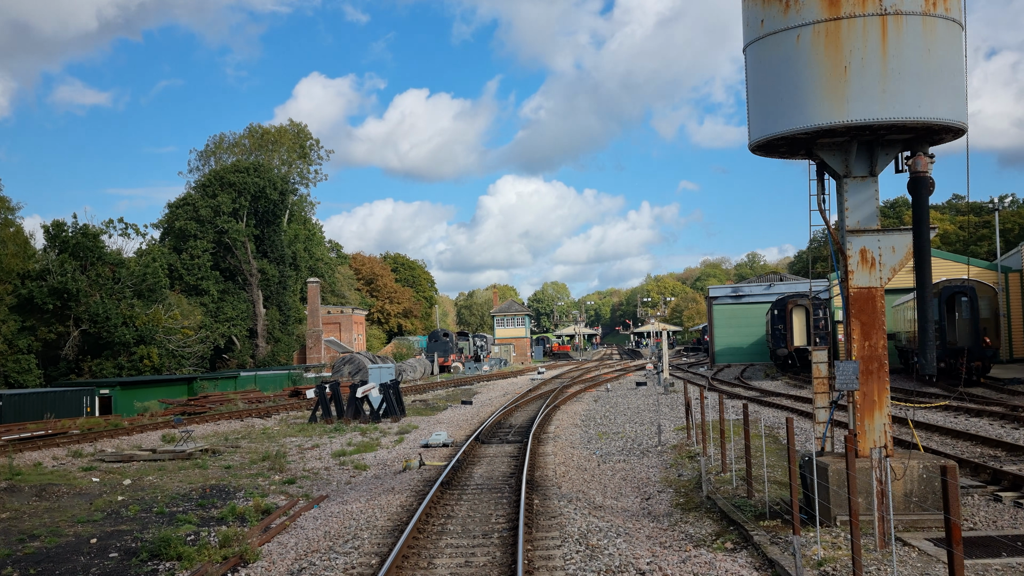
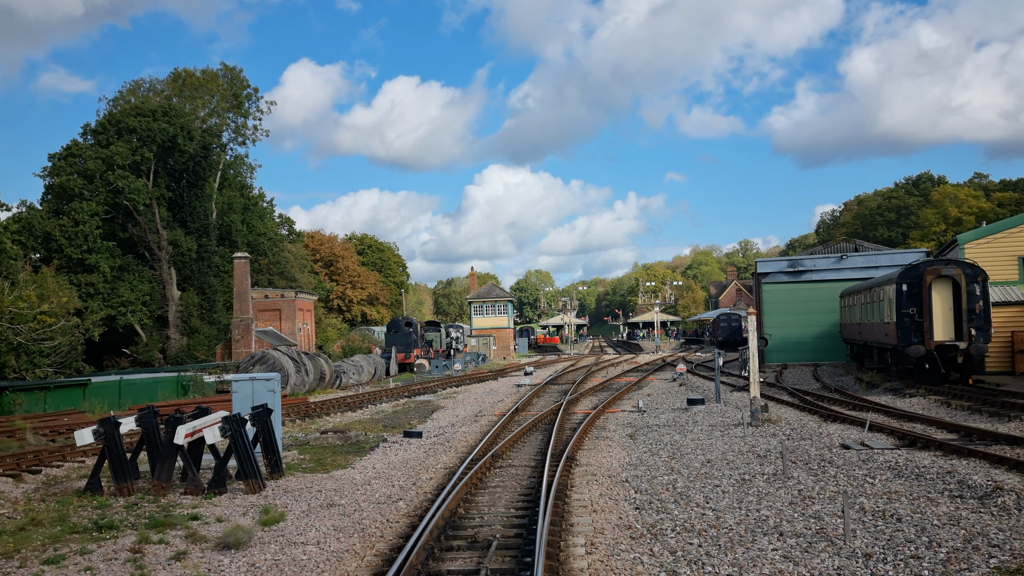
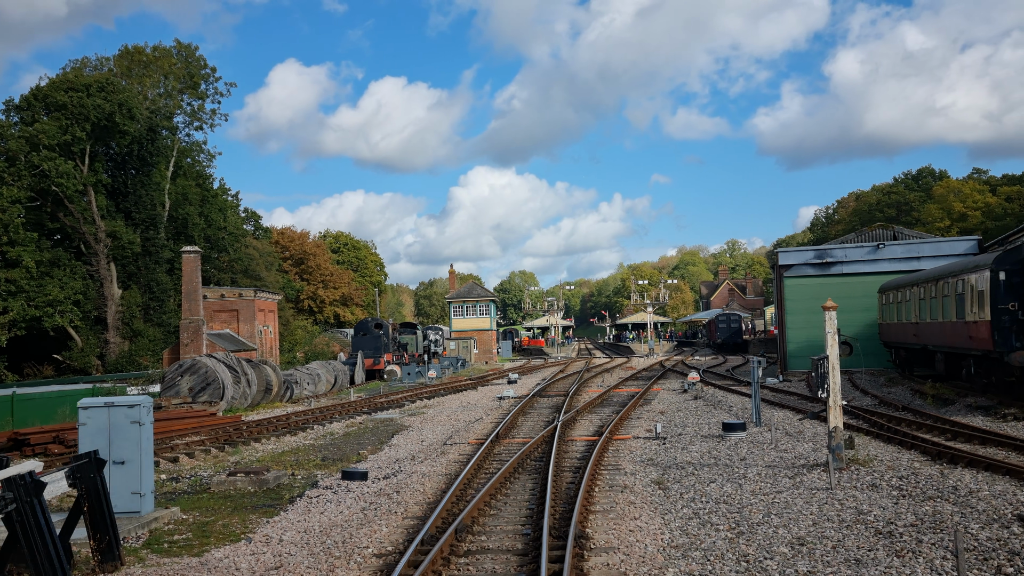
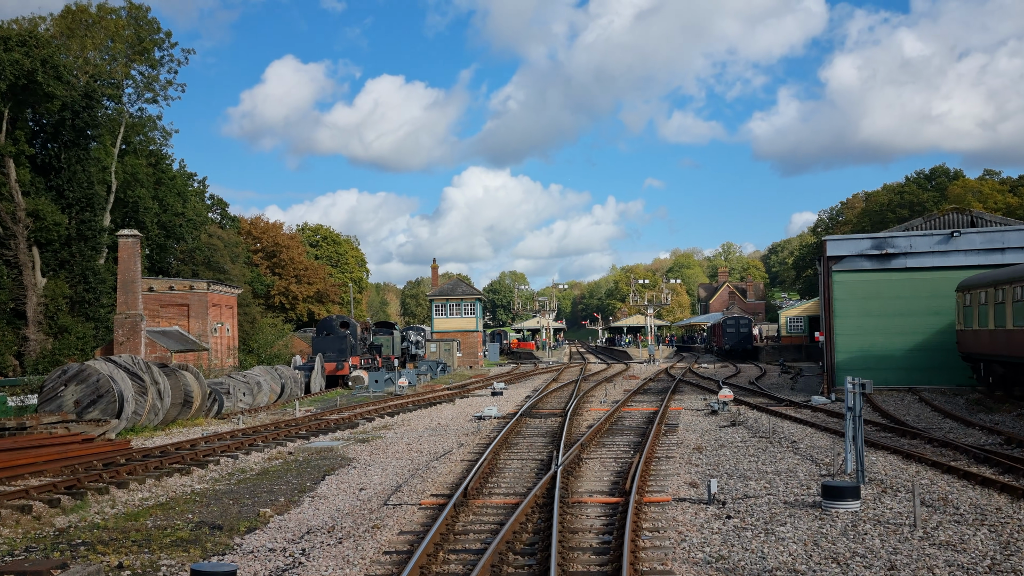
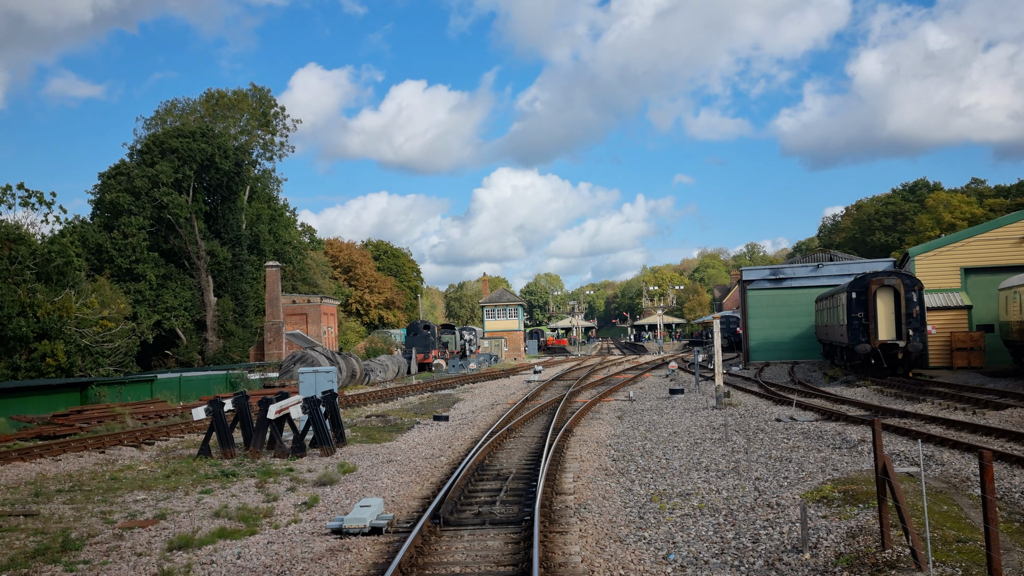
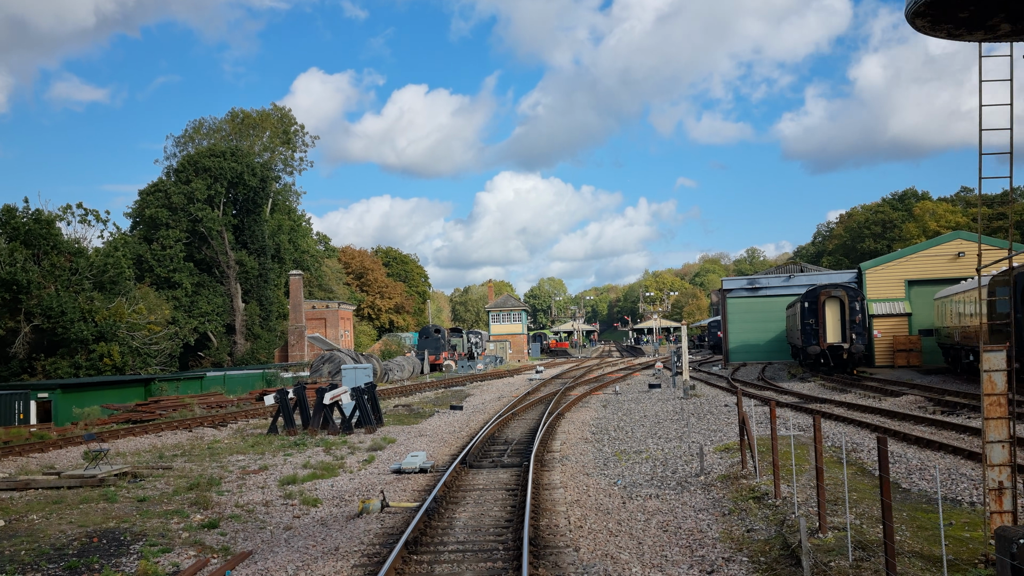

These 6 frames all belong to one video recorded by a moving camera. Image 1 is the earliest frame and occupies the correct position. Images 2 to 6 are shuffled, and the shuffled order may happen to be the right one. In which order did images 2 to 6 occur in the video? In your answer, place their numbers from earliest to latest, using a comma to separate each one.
6, 5, 2, 3, 4
